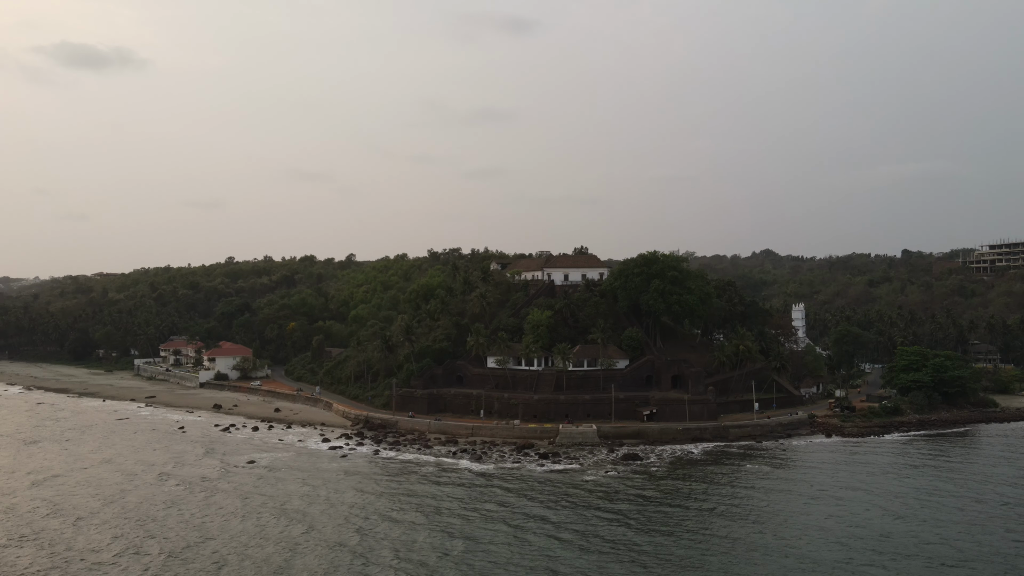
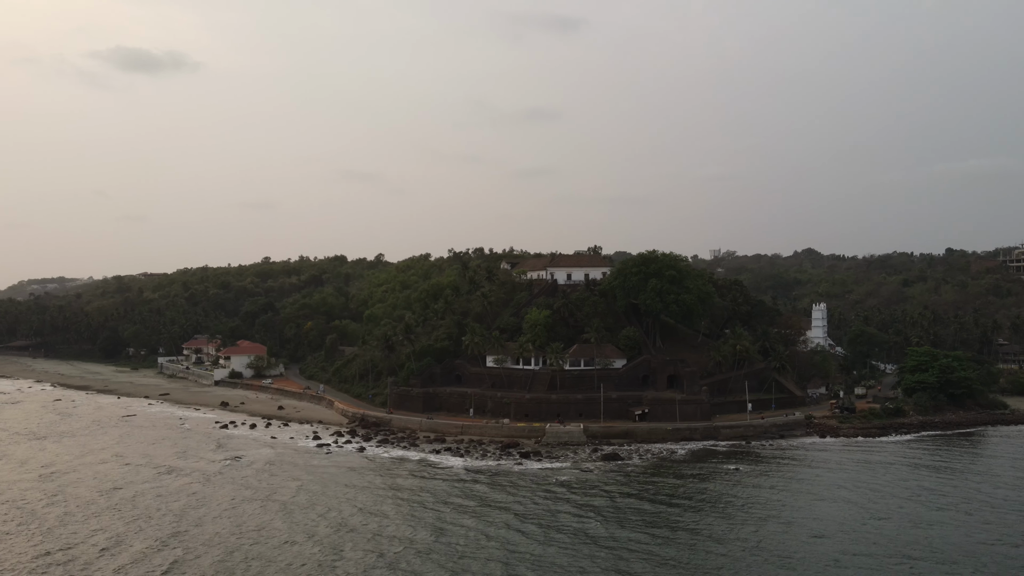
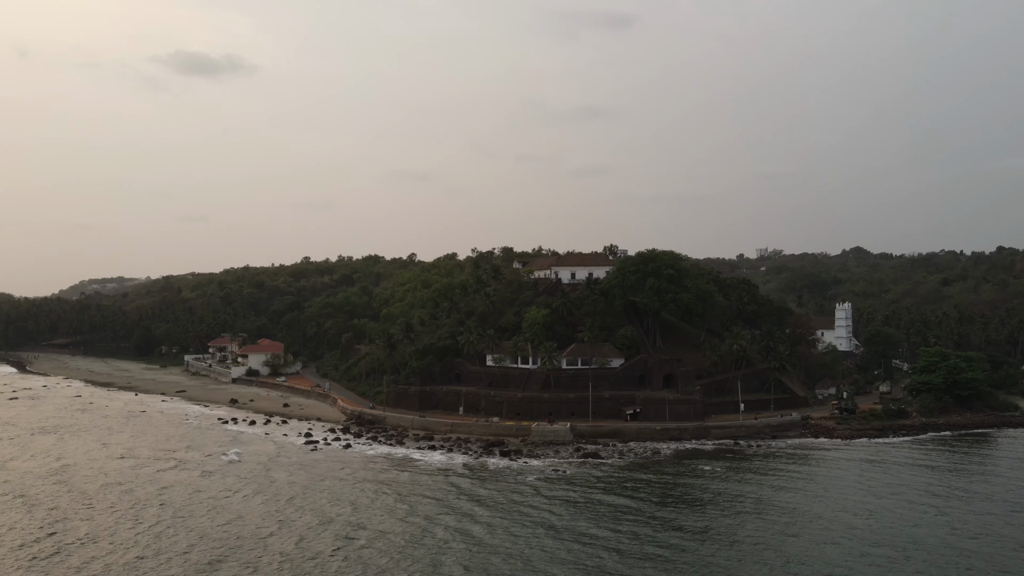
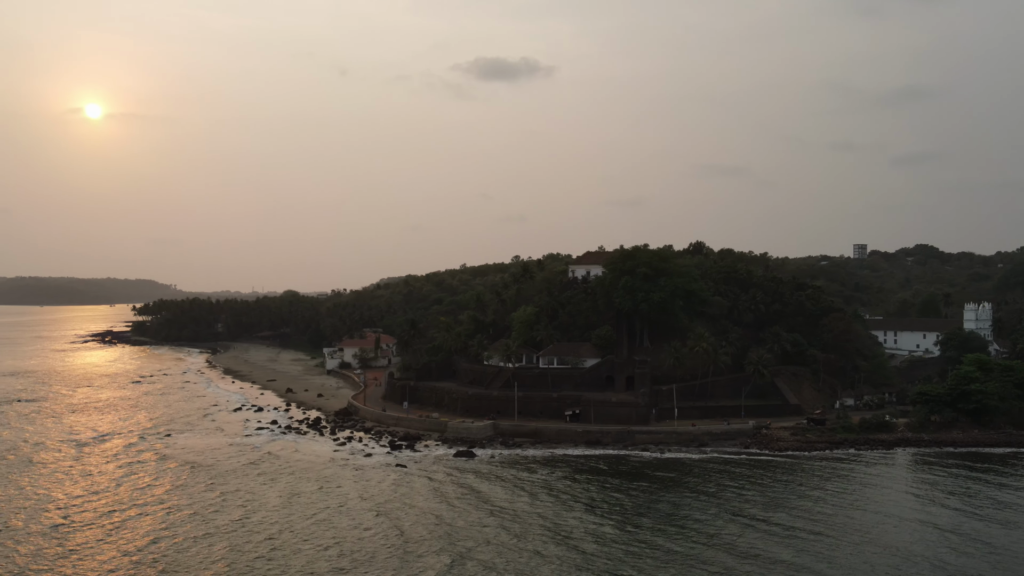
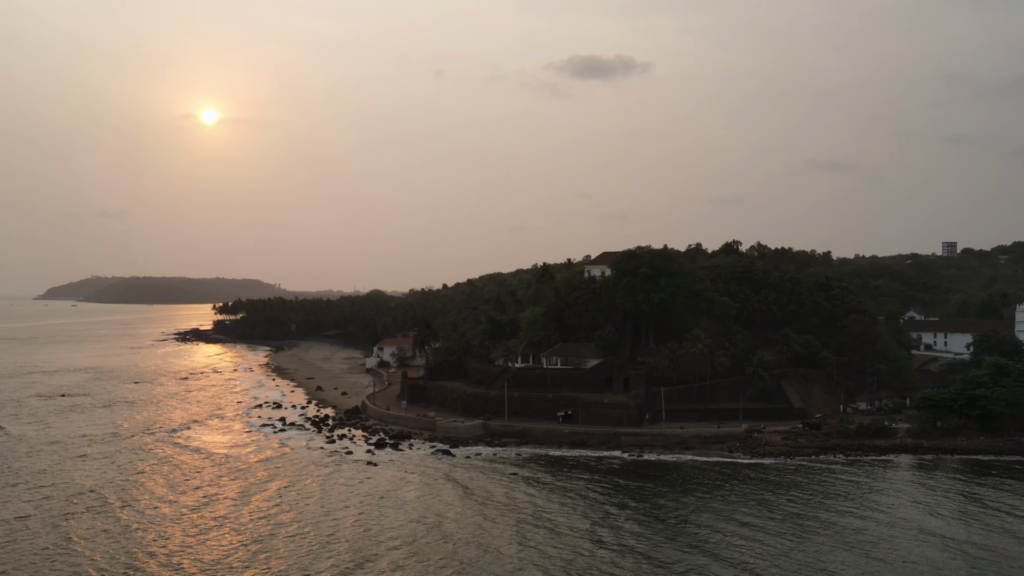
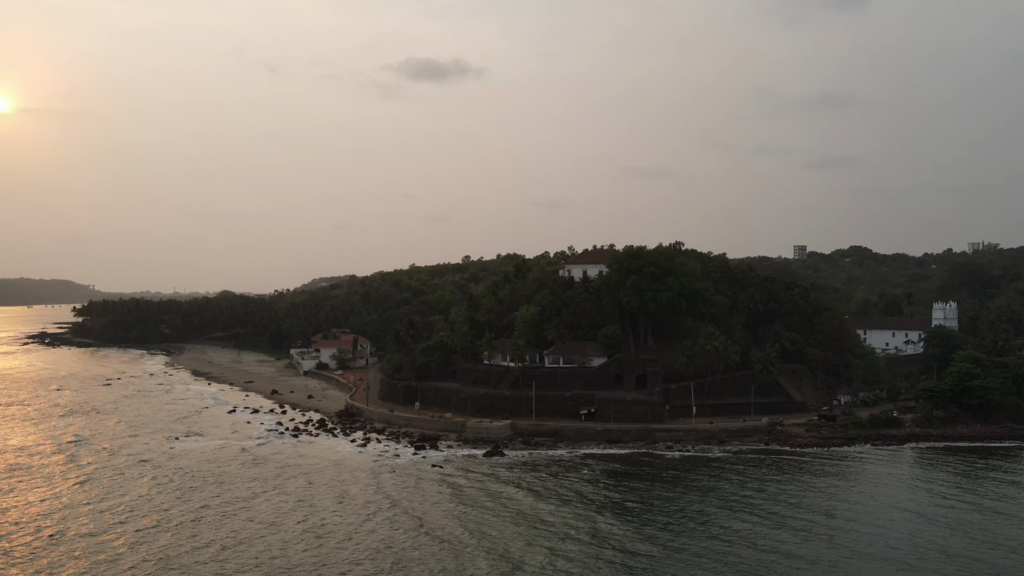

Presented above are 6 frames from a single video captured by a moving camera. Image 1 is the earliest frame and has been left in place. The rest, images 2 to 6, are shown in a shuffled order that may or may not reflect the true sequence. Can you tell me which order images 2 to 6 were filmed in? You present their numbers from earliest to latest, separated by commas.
2, 3, 6, 4, 5
